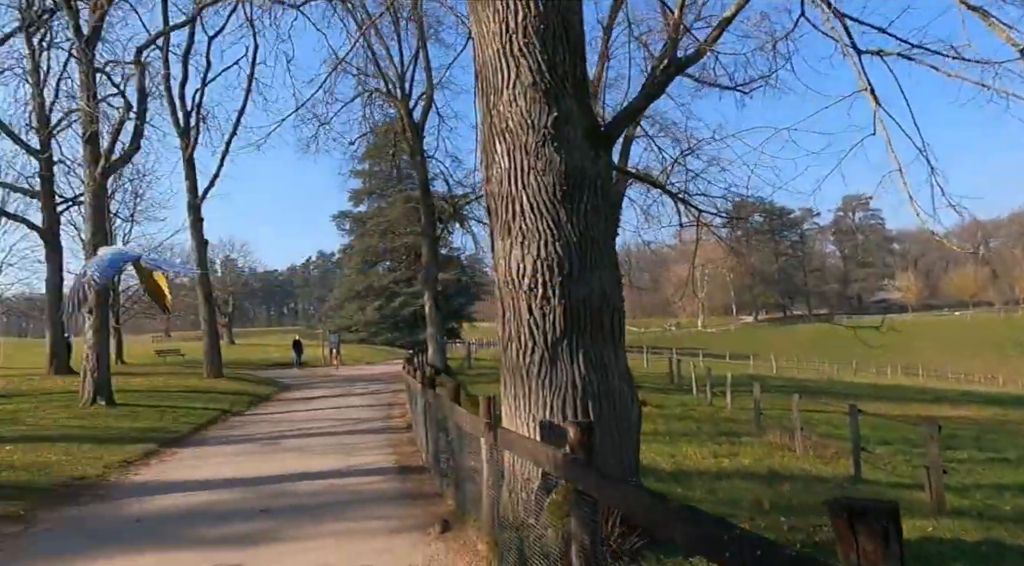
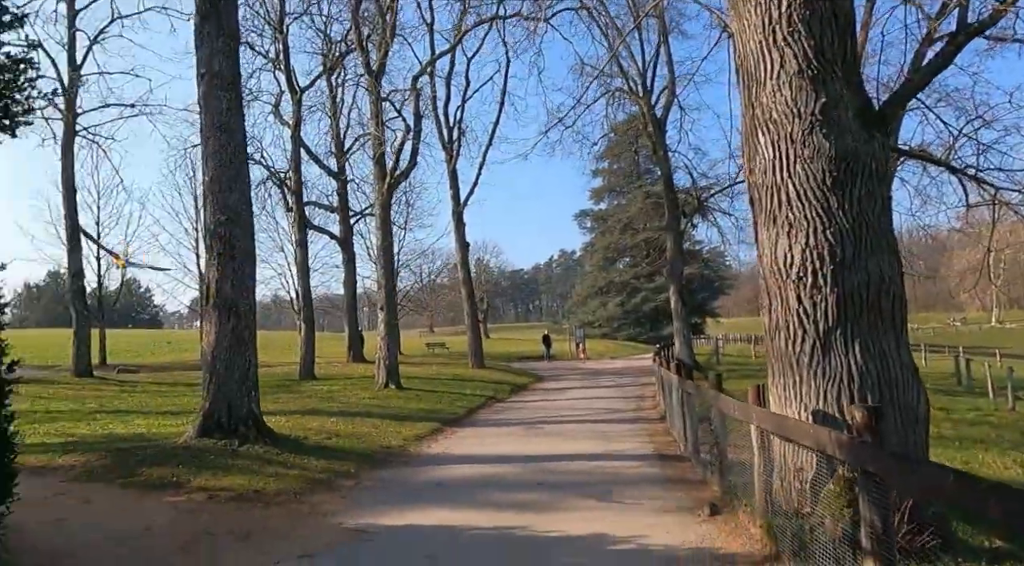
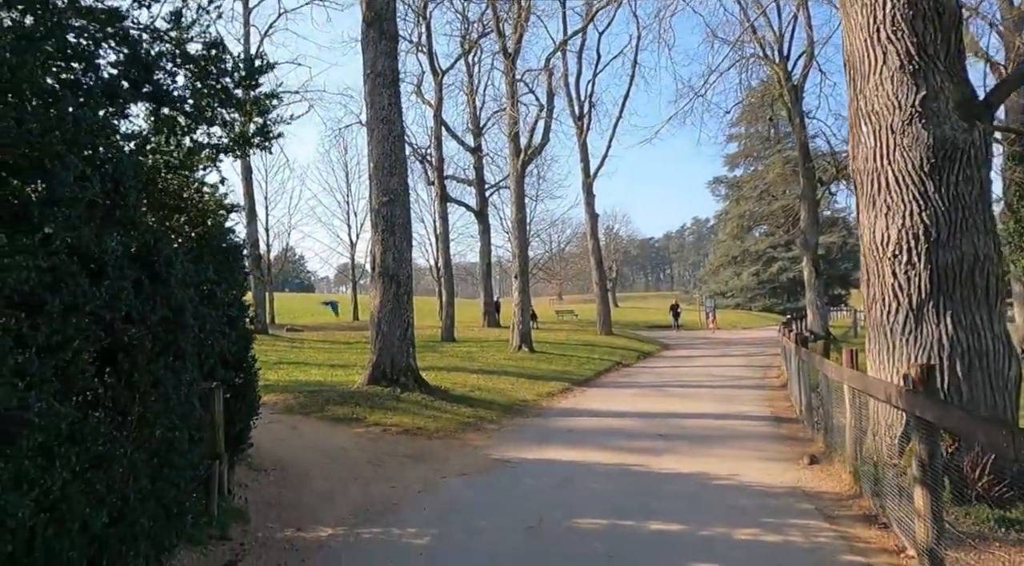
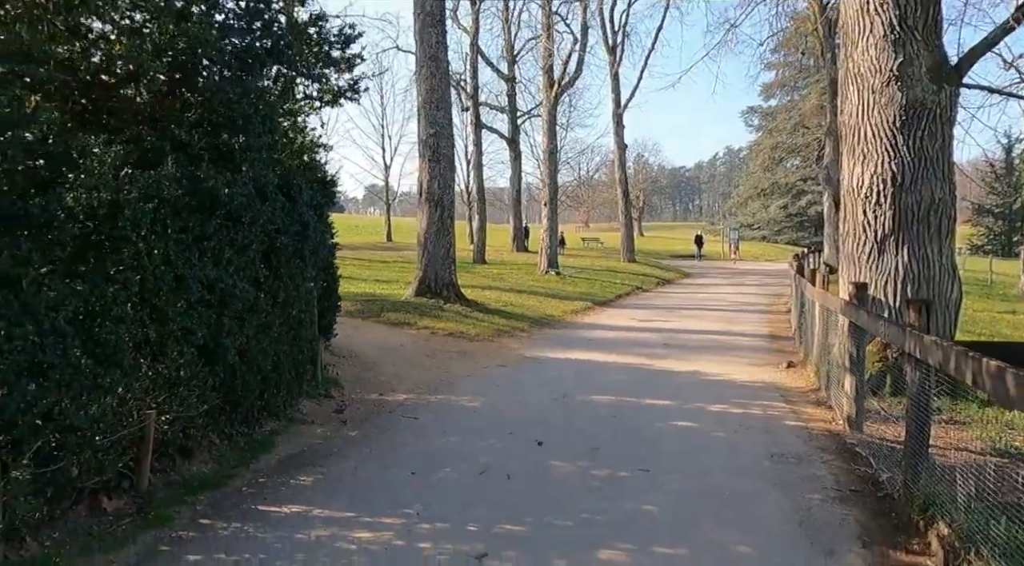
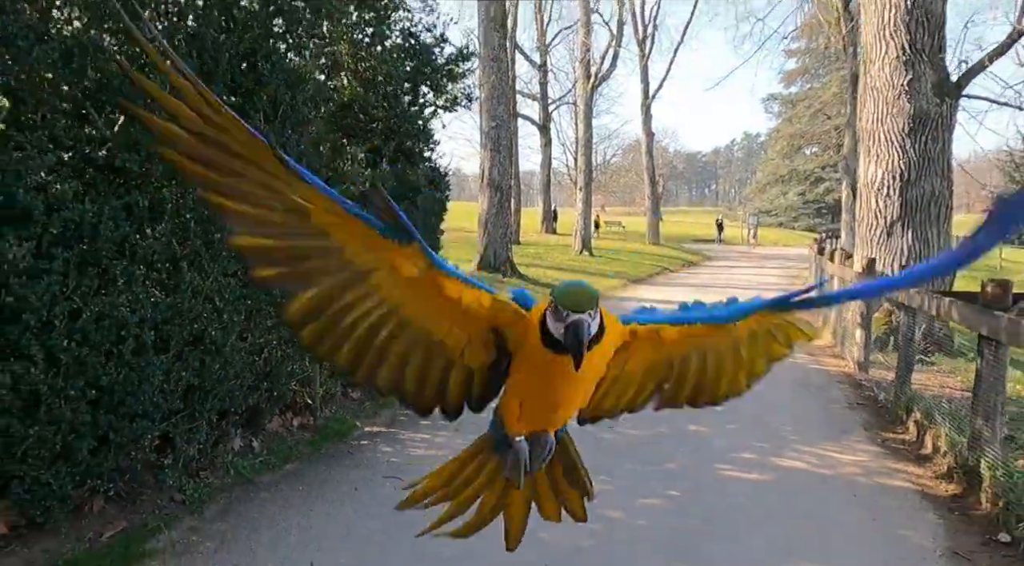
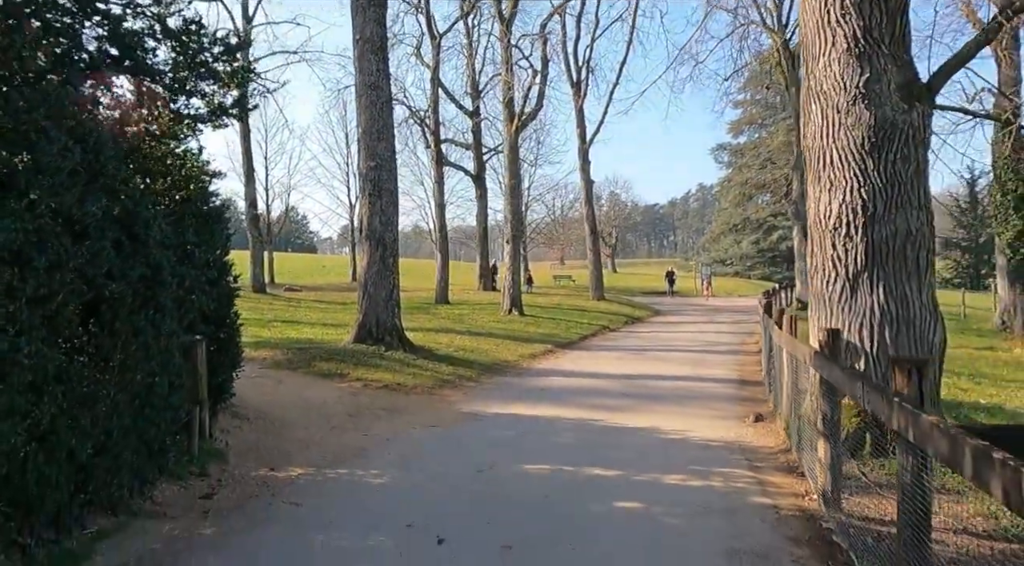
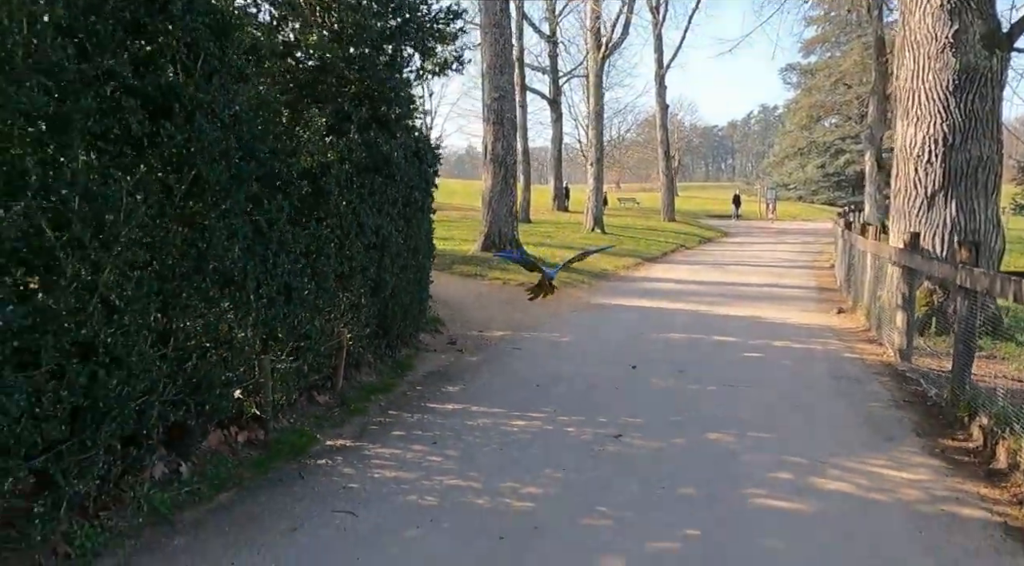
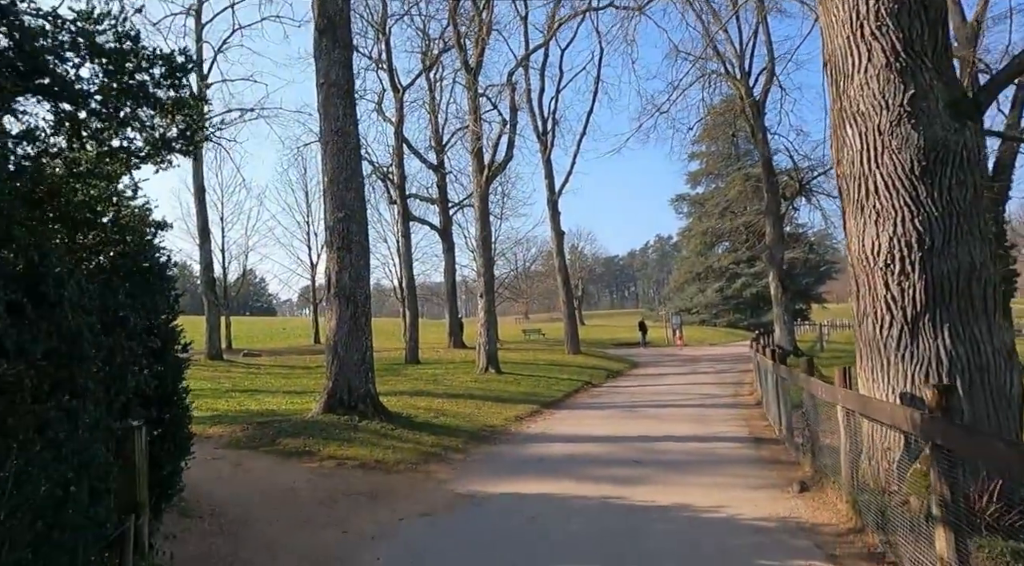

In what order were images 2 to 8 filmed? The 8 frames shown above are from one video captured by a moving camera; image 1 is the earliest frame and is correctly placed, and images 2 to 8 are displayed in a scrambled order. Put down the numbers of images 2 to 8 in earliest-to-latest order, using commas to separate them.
2, 8, 3, 6, 4, 7, 5
